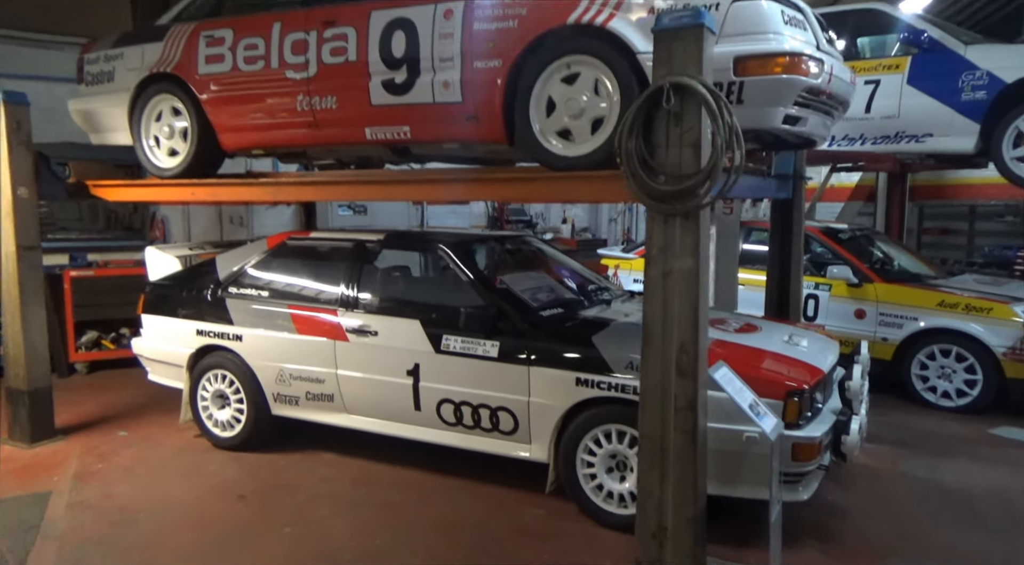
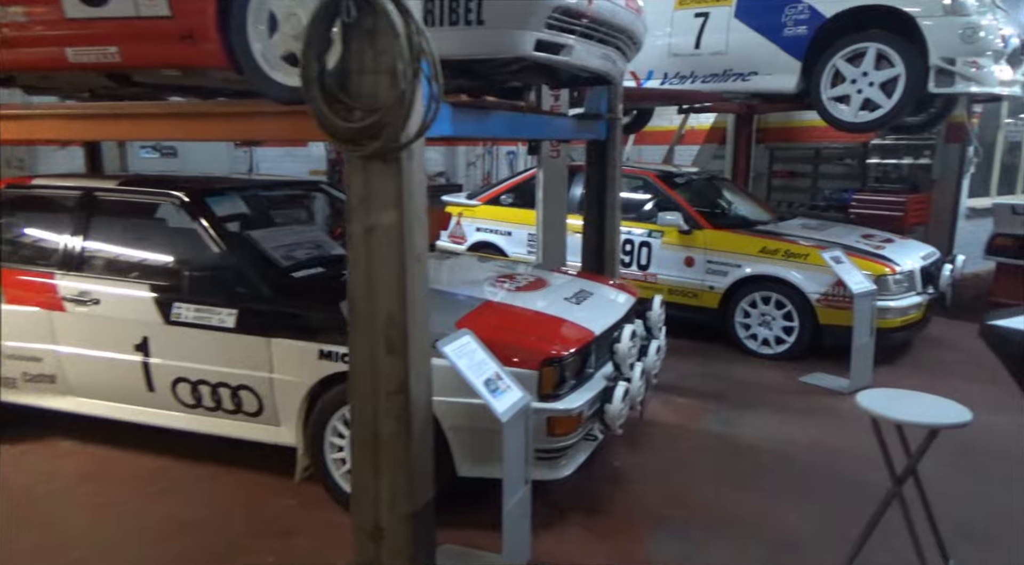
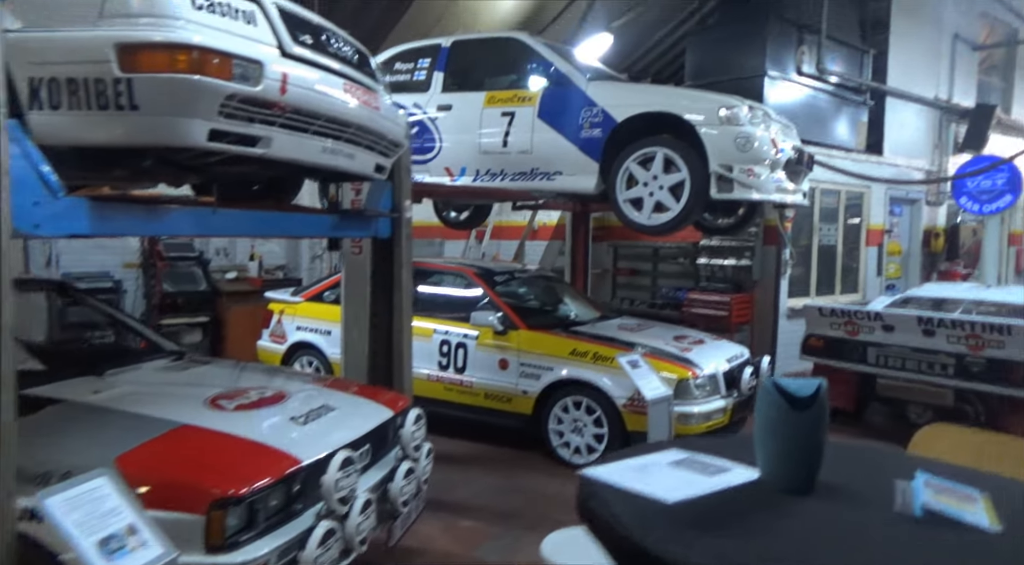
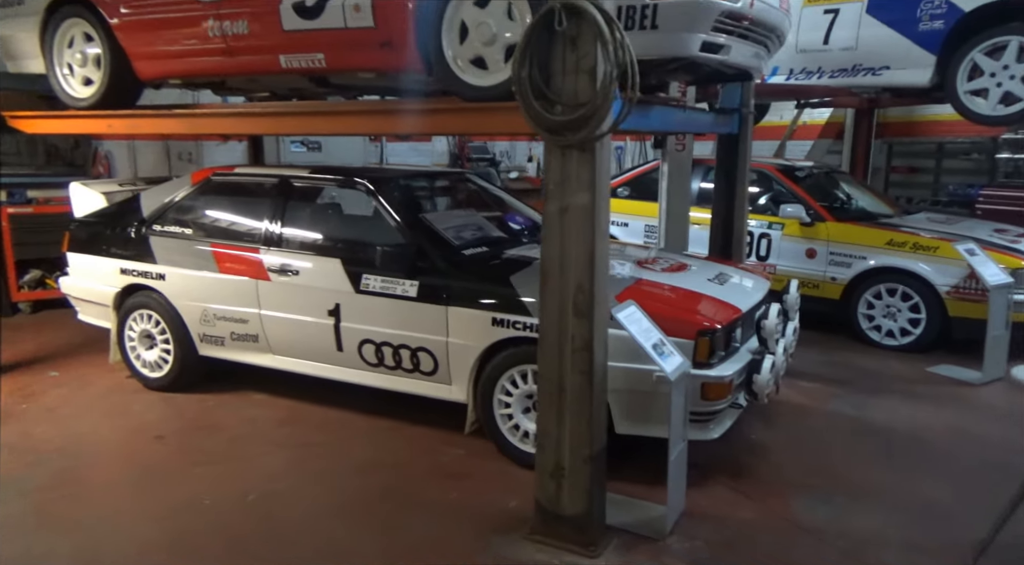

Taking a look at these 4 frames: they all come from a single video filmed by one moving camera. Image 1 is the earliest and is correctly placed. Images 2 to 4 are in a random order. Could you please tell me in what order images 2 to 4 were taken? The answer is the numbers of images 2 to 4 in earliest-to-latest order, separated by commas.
4, 2, 3
